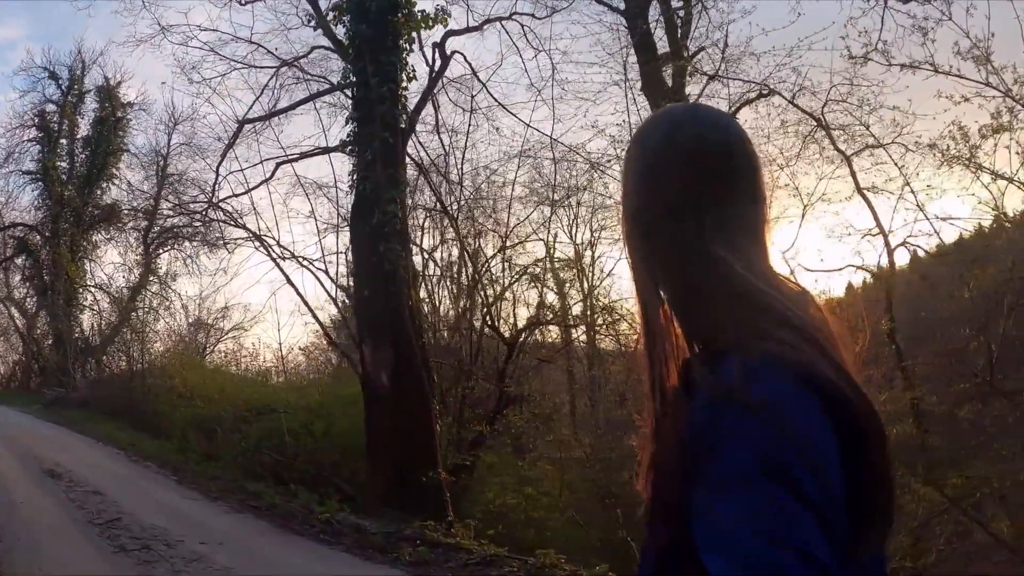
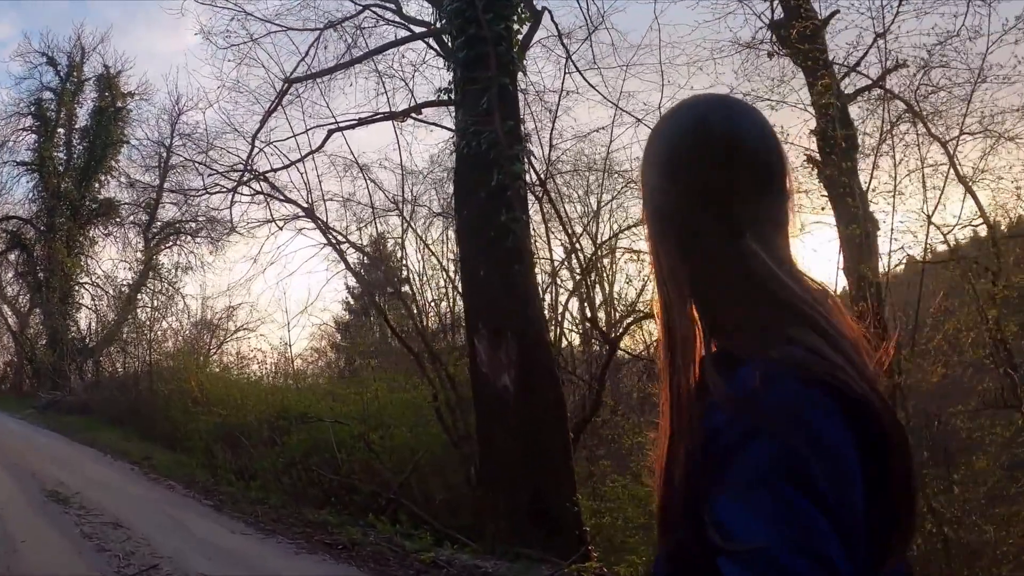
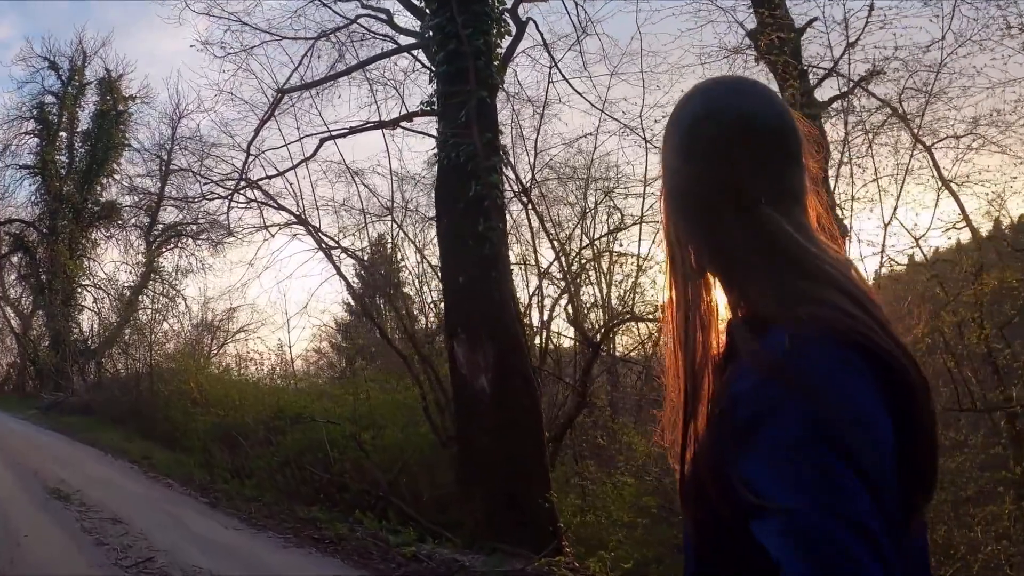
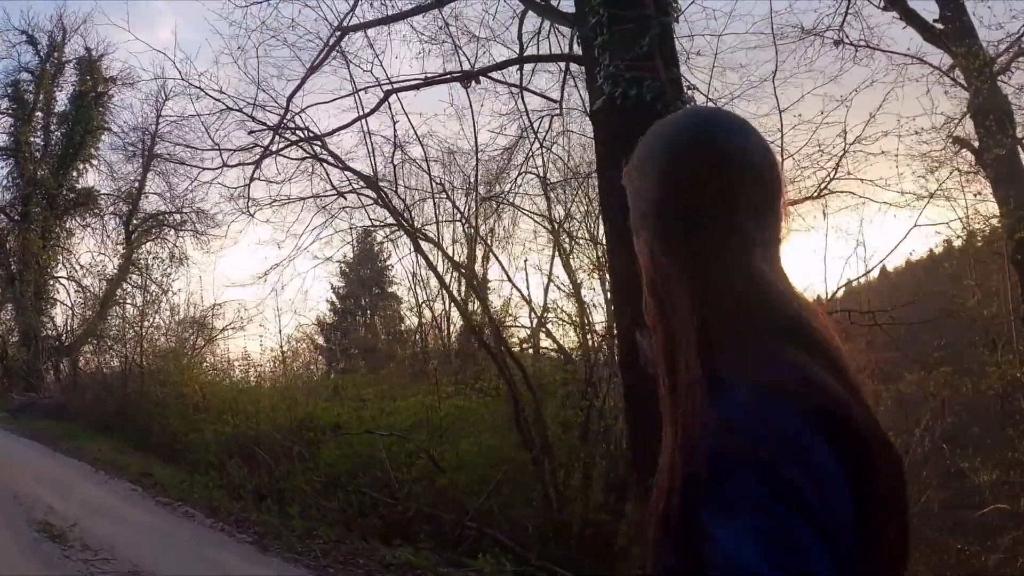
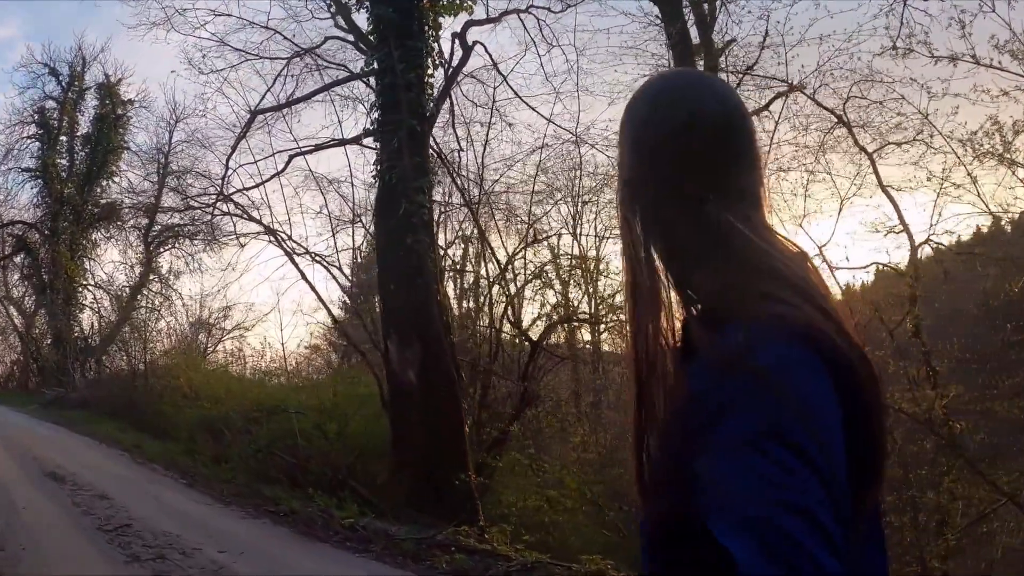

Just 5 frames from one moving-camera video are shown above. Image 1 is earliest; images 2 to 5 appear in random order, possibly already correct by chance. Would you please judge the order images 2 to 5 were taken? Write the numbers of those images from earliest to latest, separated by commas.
5, 3, 2, 4
